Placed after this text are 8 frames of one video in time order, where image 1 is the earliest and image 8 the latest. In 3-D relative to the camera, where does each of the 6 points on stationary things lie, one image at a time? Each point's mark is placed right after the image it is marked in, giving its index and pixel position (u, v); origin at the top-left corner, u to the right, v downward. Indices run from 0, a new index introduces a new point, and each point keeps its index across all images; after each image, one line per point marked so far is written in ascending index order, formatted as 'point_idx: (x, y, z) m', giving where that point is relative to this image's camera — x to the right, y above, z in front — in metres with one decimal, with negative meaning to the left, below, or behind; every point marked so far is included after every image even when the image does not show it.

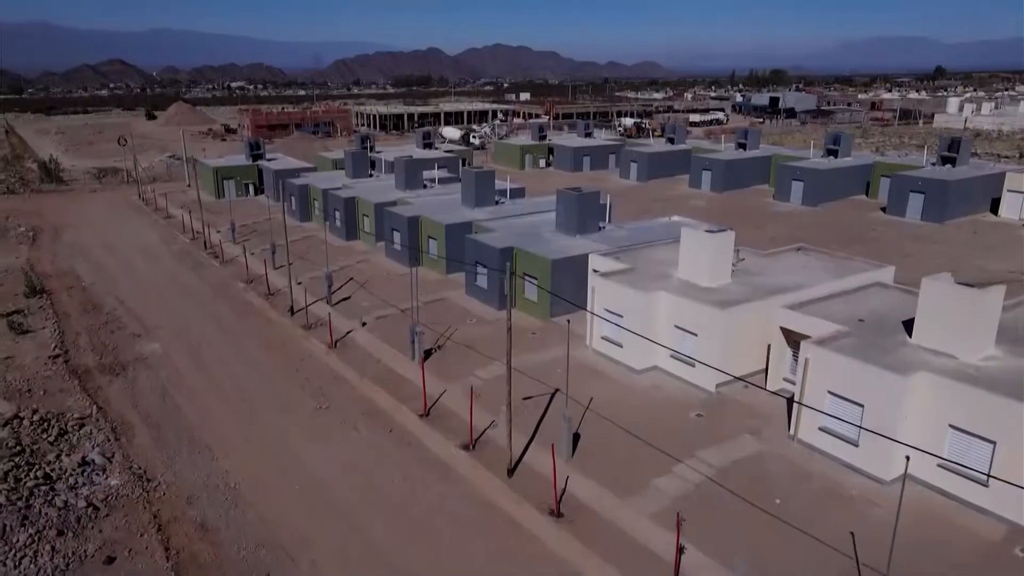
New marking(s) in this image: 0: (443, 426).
0: (-1.7, -3.5, +19.2) m
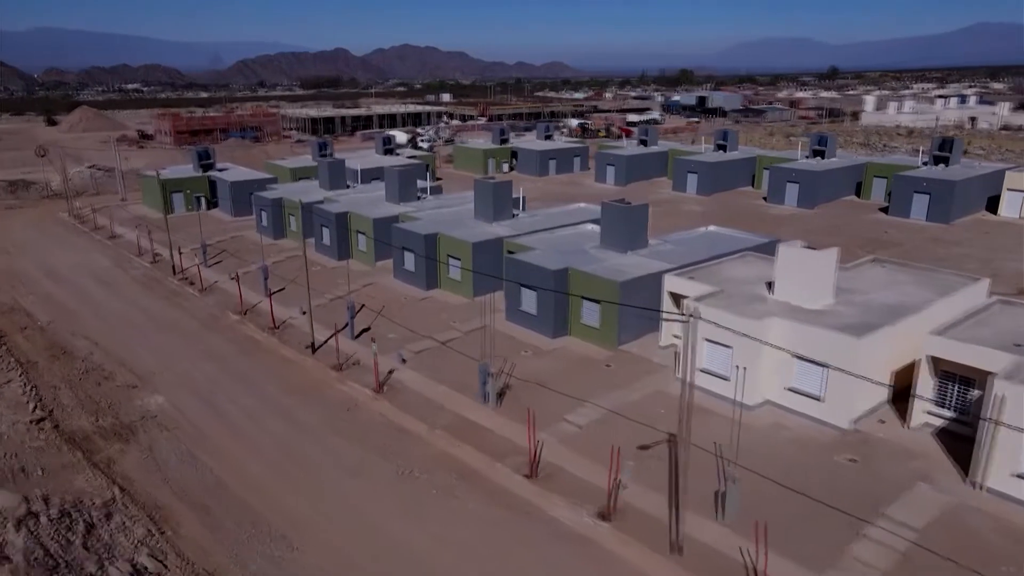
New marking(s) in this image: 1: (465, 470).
0: (+1.1, -4.4, +16.4) m
1: (-1.0, -4.3, +17.4) m
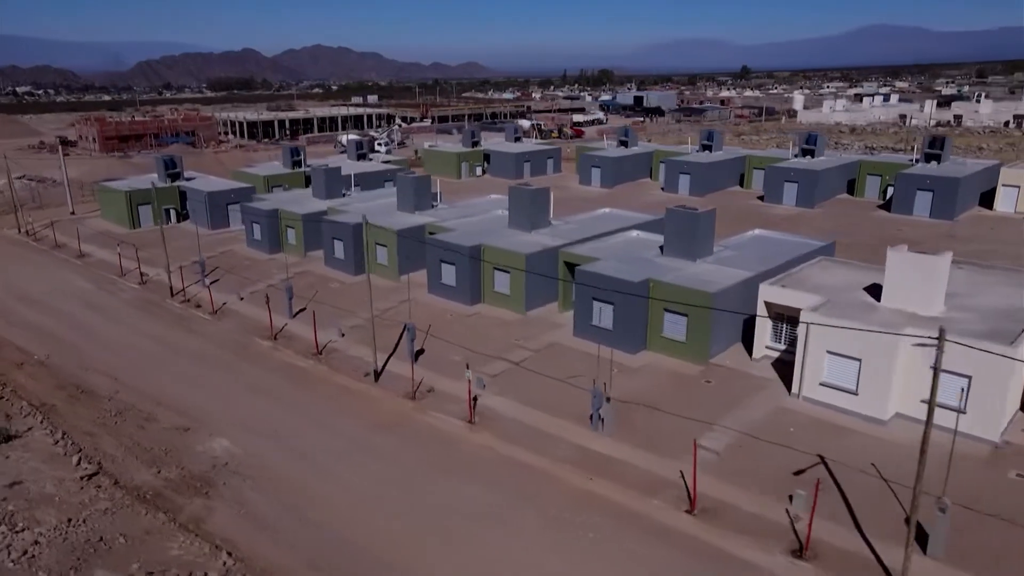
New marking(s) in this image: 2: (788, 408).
0: (+4.4, -4.8, +15.1) m
1: (+2.2, -4.7, +15.9) m
2: (+7.1, -3.1, +19.4) m
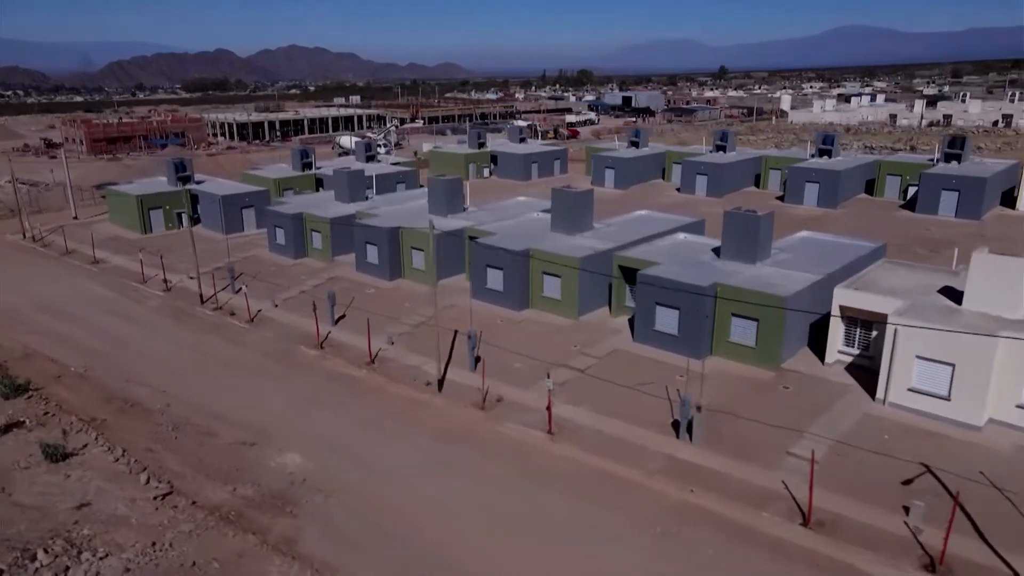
0: (+6.7, -4.9, +14.7) m
1: (+4.4, -4.9, +15.4) m
2: (+9.2, -3.2, +19.0) m
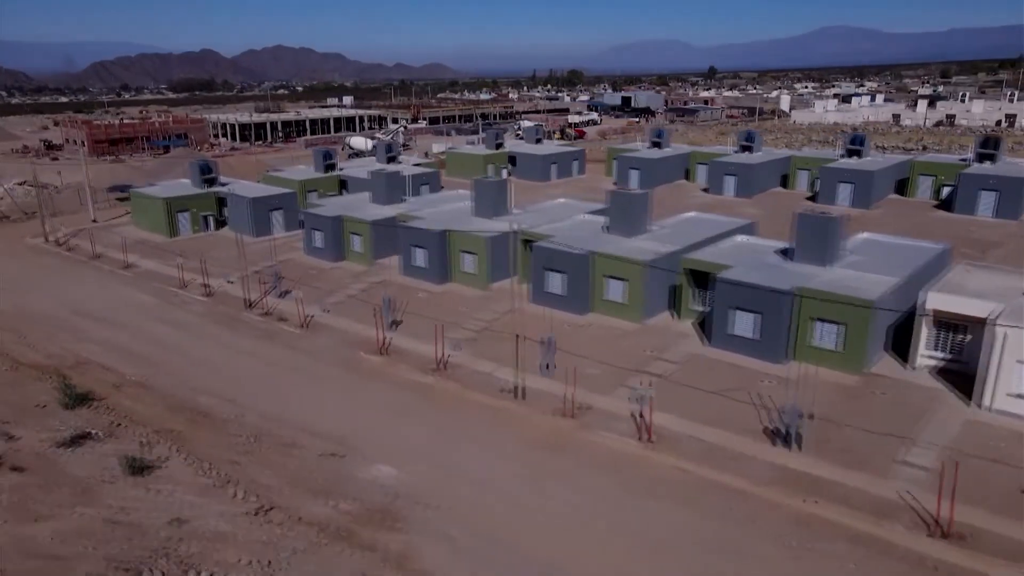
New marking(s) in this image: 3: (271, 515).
0: (+9.1, -5.0, +14.4) m
1: (+6.9, -5.0, +15.0) m
2: (+11.7, -3.3, +18.7) m
3: (-5.4, -5.1, +16.7) m
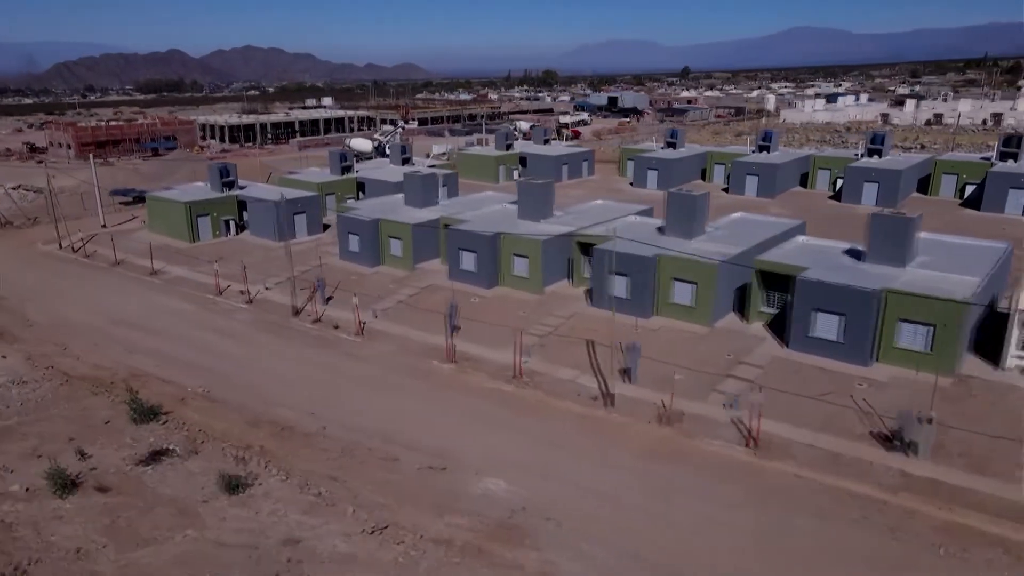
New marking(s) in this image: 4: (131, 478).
0: (+12.0, -5.0, +14.2) m
1: (+9.7, -5.0, +14.8) m
2: (+14.3, -3.3, +18.6) m
3: (-2.6, -5.2, +16.0) m
4: (-9.7, -4.8, +18.9) m
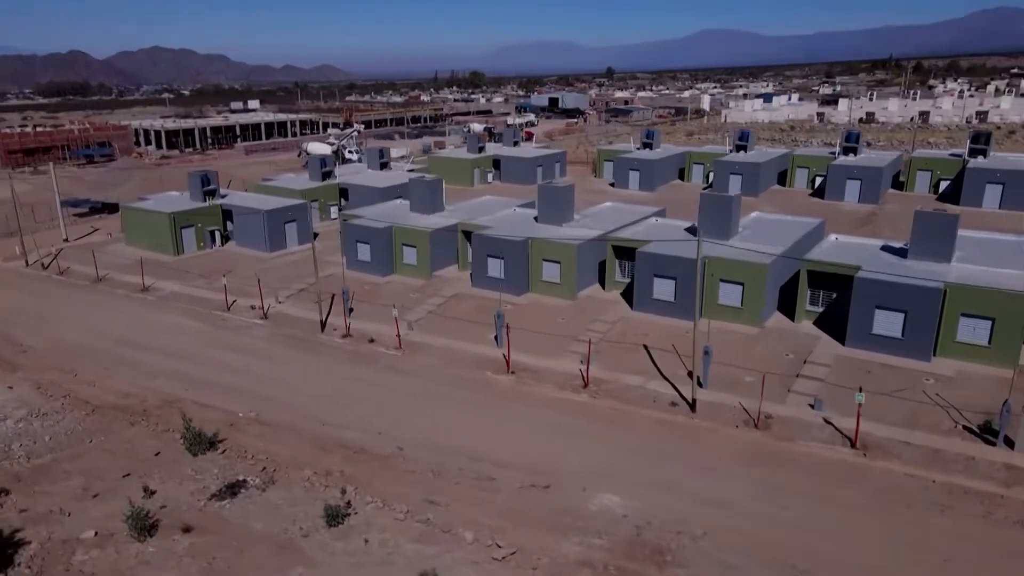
0: (+14.9, -4.8, +14.8) m
1: (+12.7, -4.9, +15.2) m
2: (+16.8, -3.1, +19.4) m
3: (+0.3, -5.5, +15.3) m
4: (-7.0, -5.3, +17.4) m
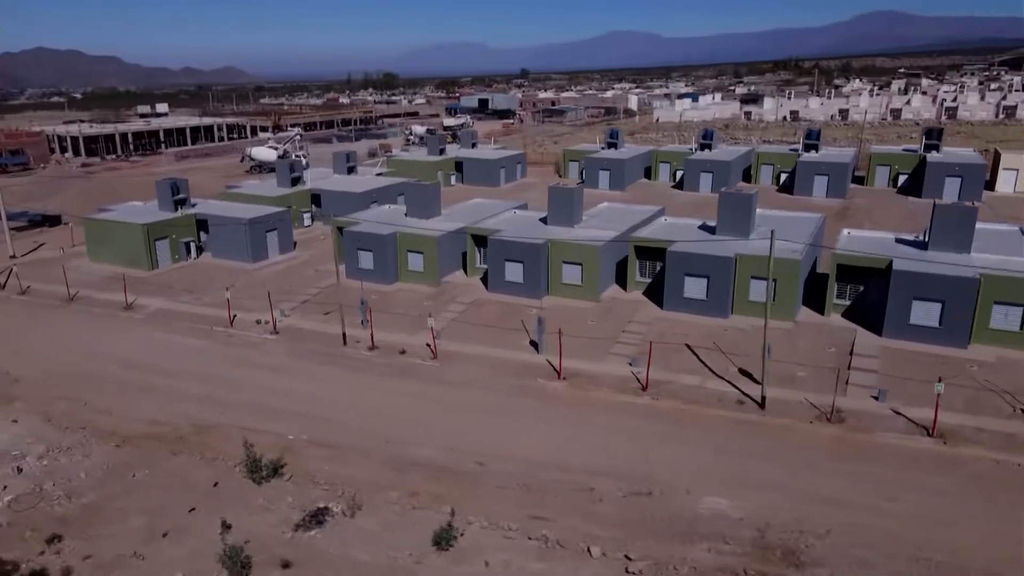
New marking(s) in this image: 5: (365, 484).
0: (+17.6, -4.4, +16.1) m
1: (+15.3, -4.6, +16.2) m
2: (+18.9, -2.6, +20.9) m
3: (+3.0, -5.6, +14.9) m
4: (-4.5, -5.6, +16.2) m
5: (-3.6, -4.9, +18.6) m
